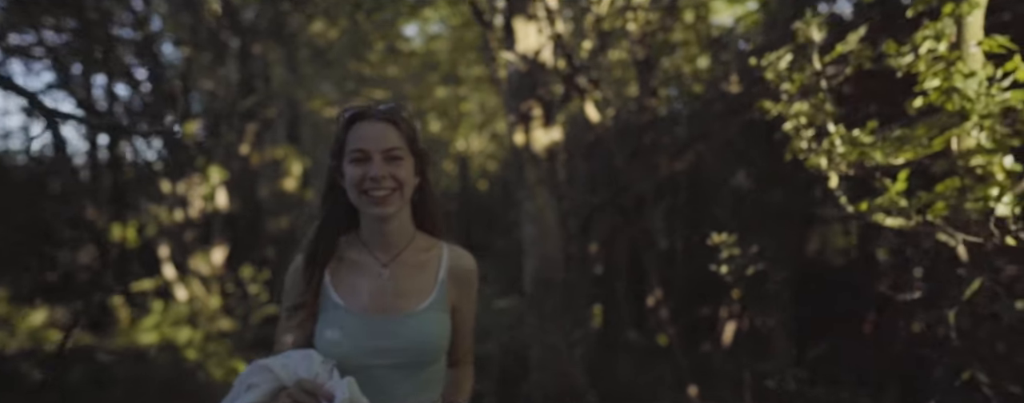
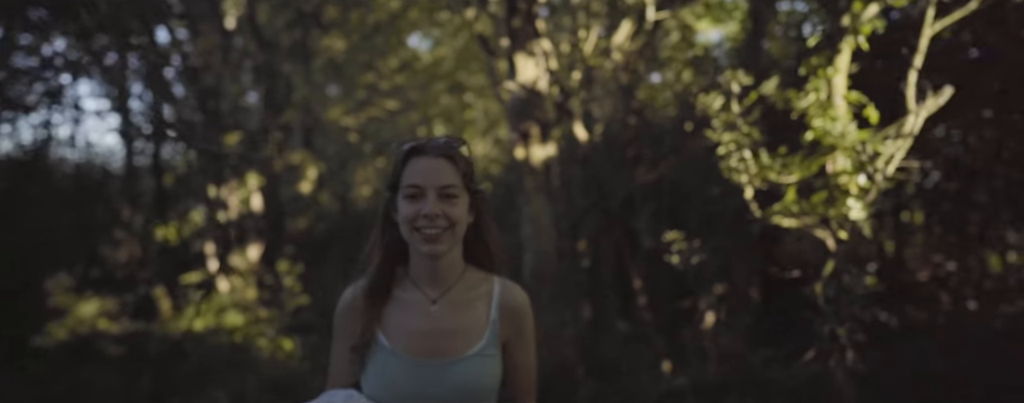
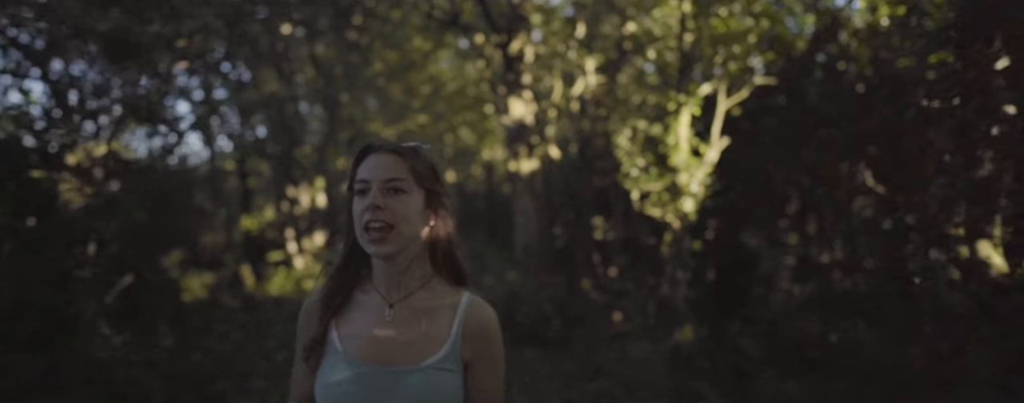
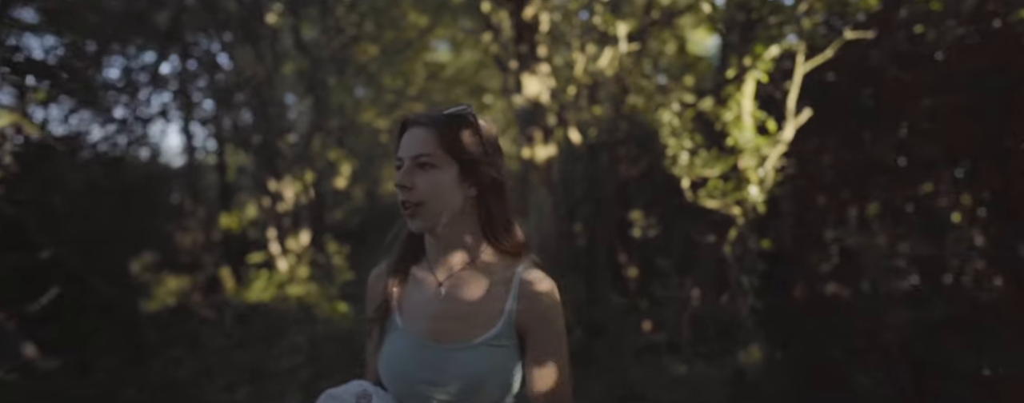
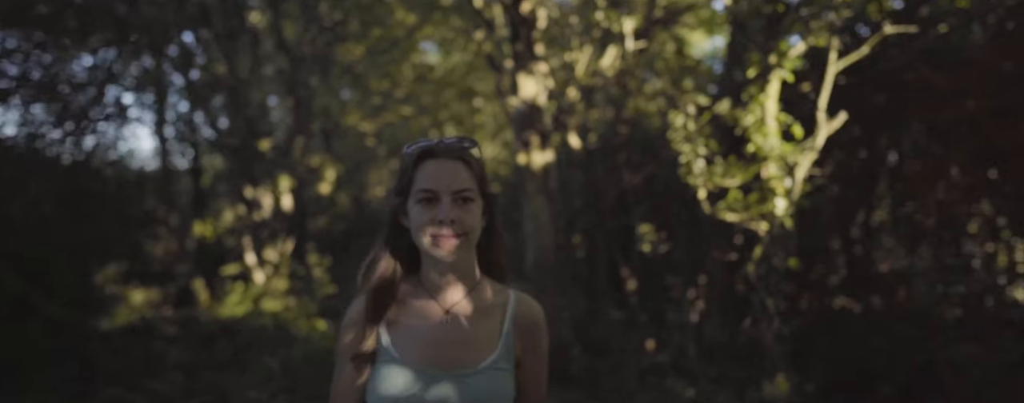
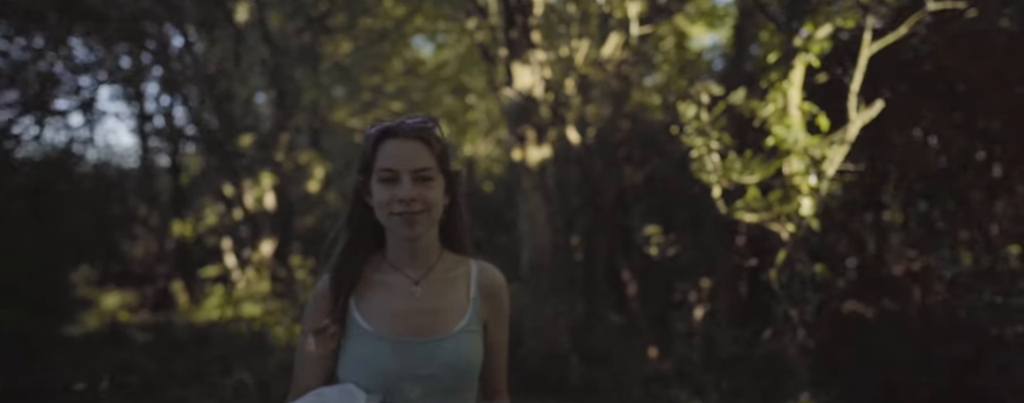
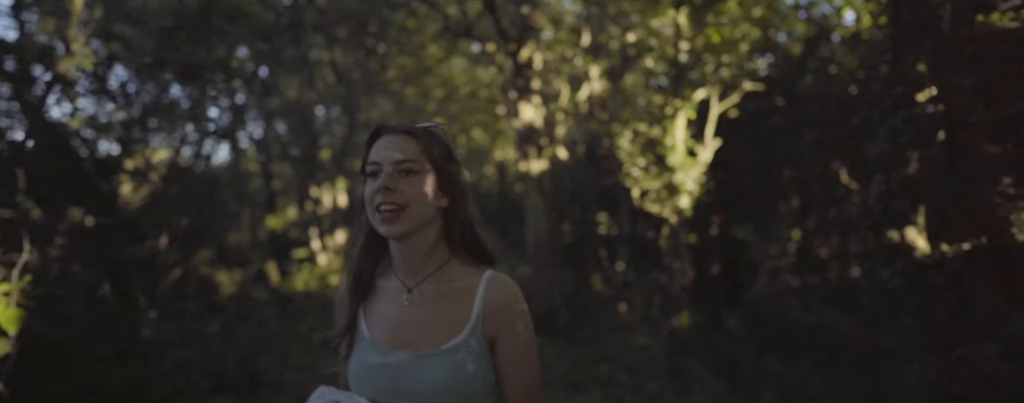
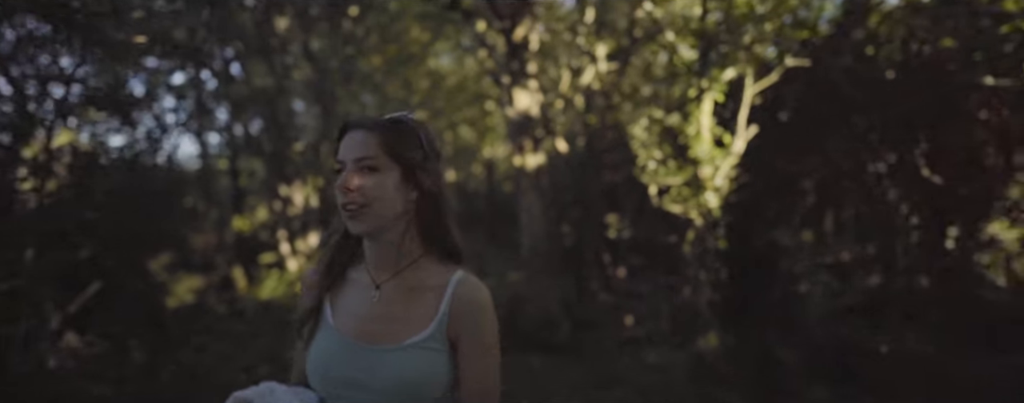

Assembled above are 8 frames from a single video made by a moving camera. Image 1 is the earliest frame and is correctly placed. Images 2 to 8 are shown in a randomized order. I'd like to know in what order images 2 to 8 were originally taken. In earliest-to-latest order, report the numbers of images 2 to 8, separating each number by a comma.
2, 6, 5, 4, 8, 3, 7
